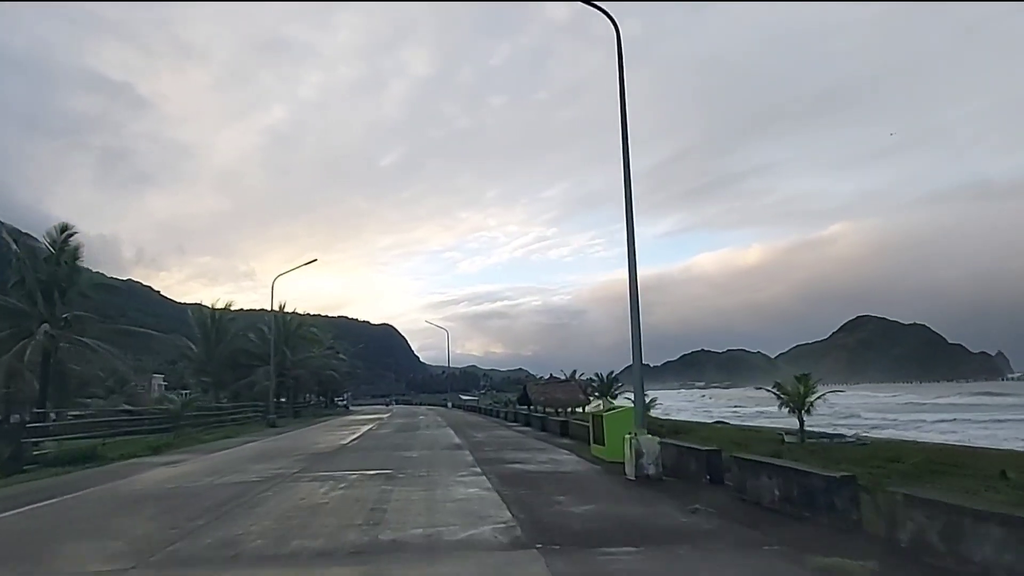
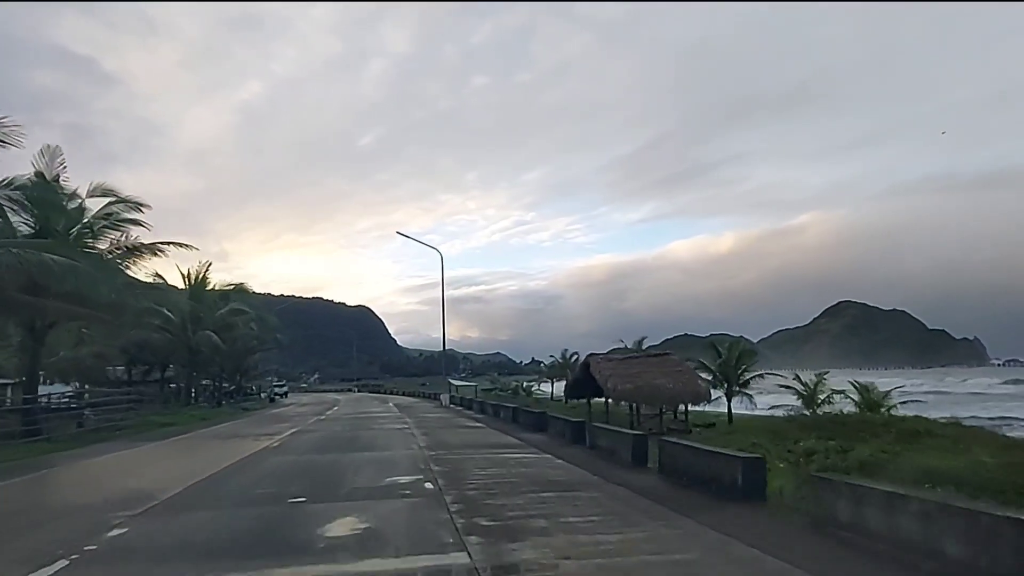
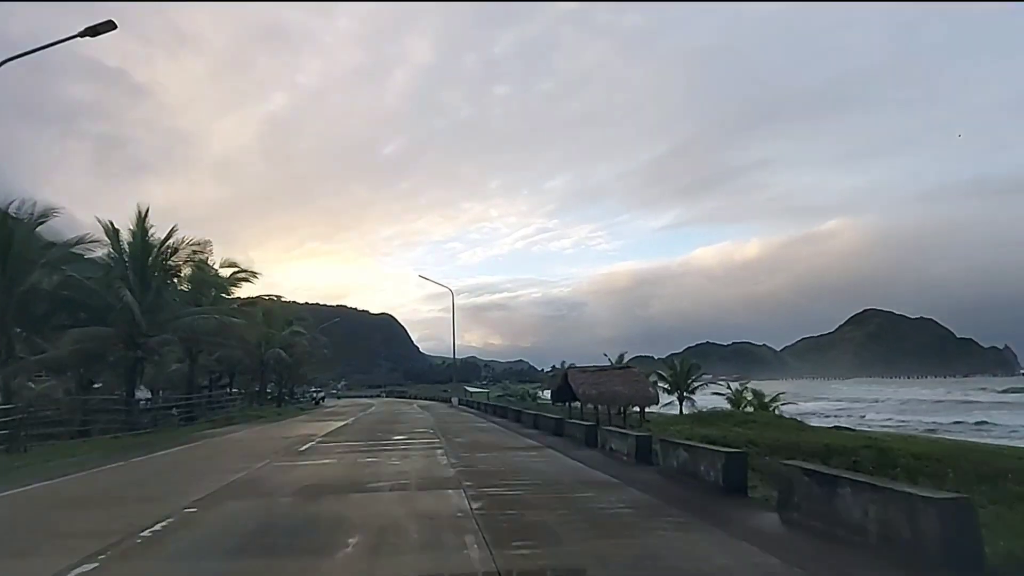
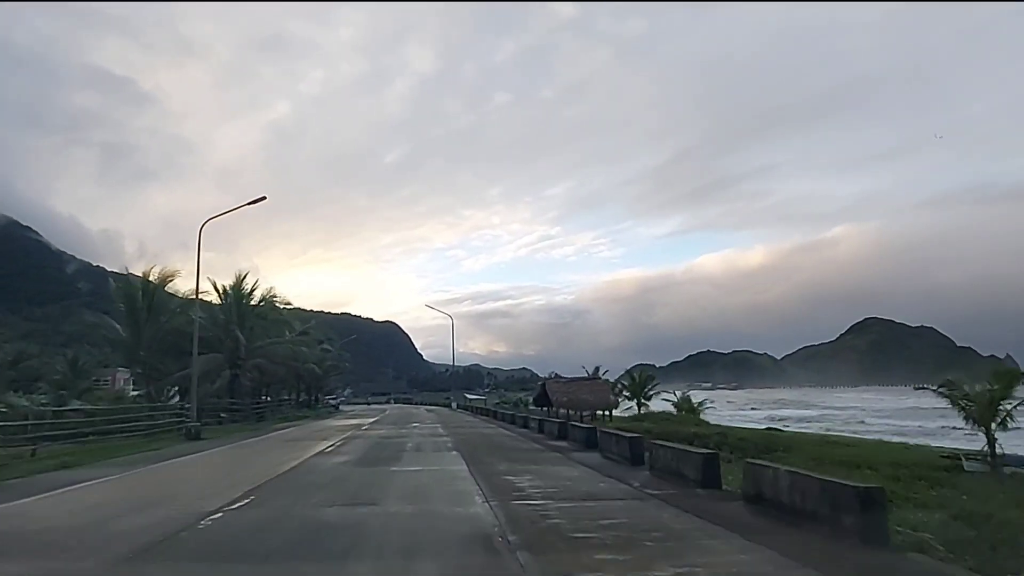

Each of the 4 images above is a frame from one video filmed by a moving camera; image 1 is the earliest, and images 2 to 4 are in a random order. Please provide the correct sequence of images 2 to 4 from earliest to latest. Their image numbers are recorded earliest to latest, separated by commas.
4, 3, 2
